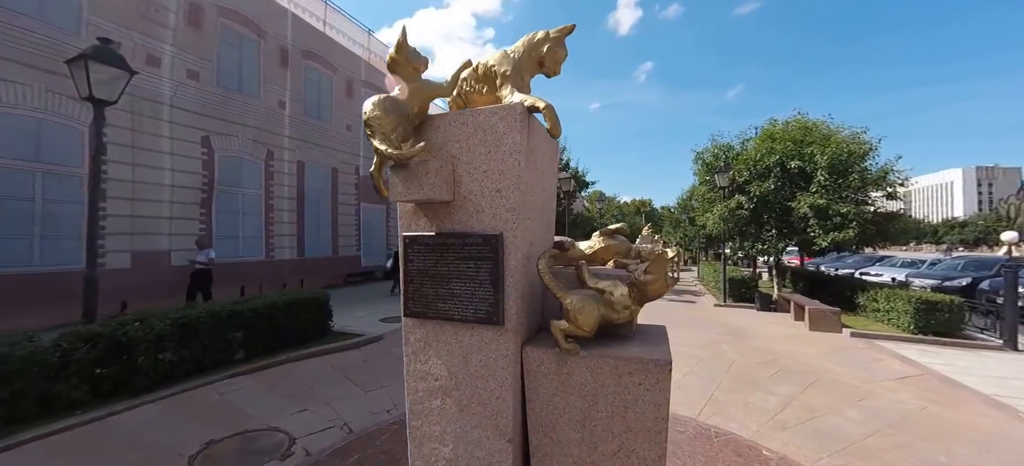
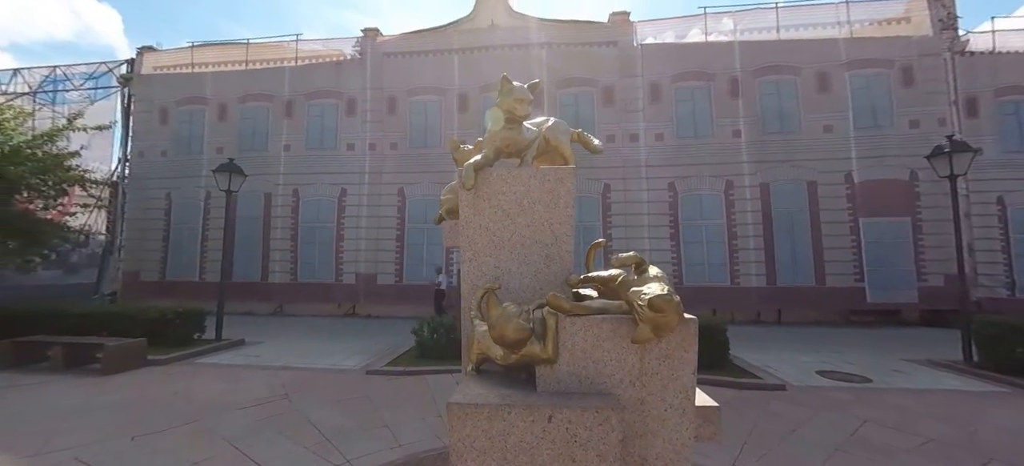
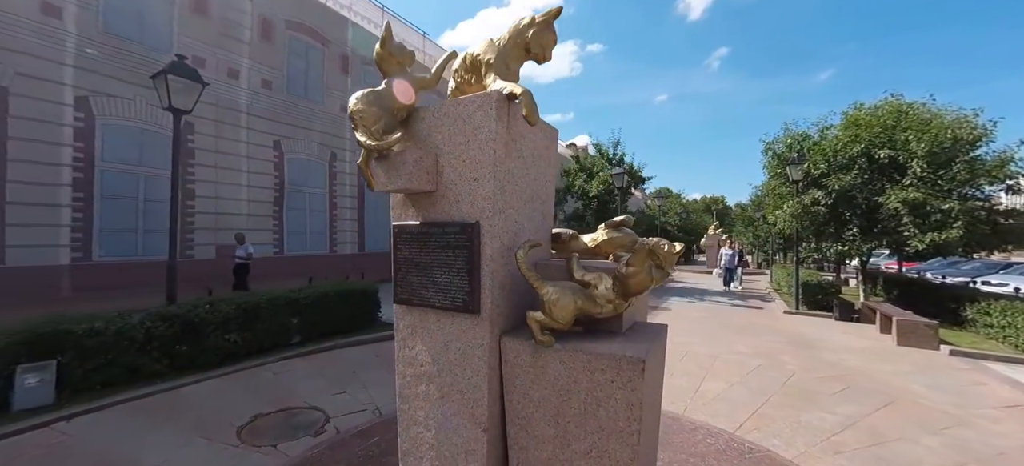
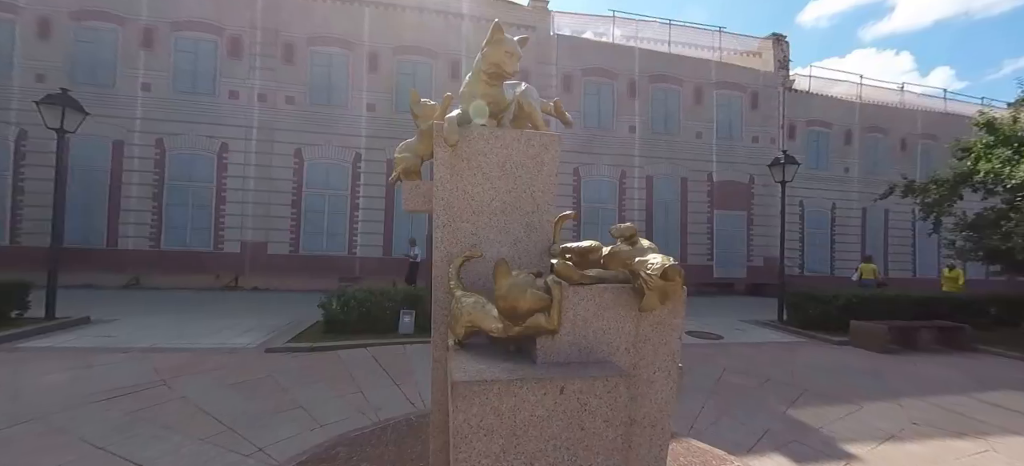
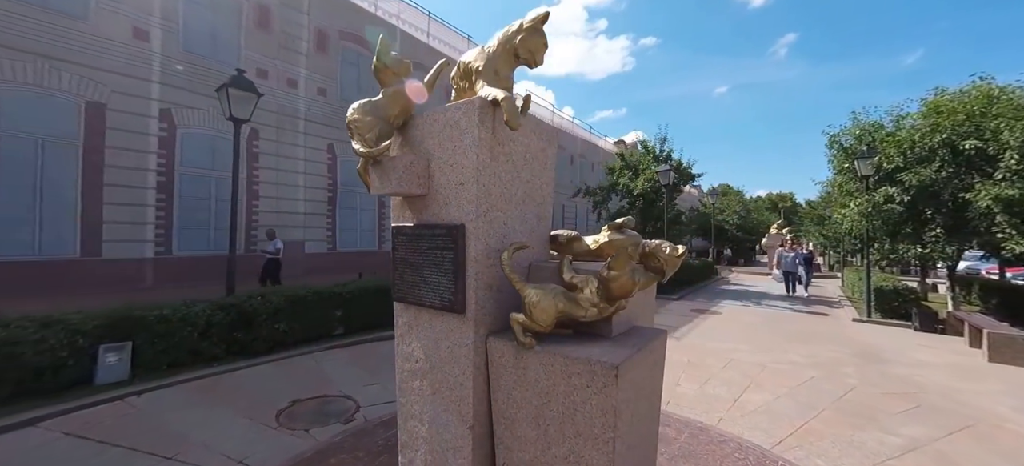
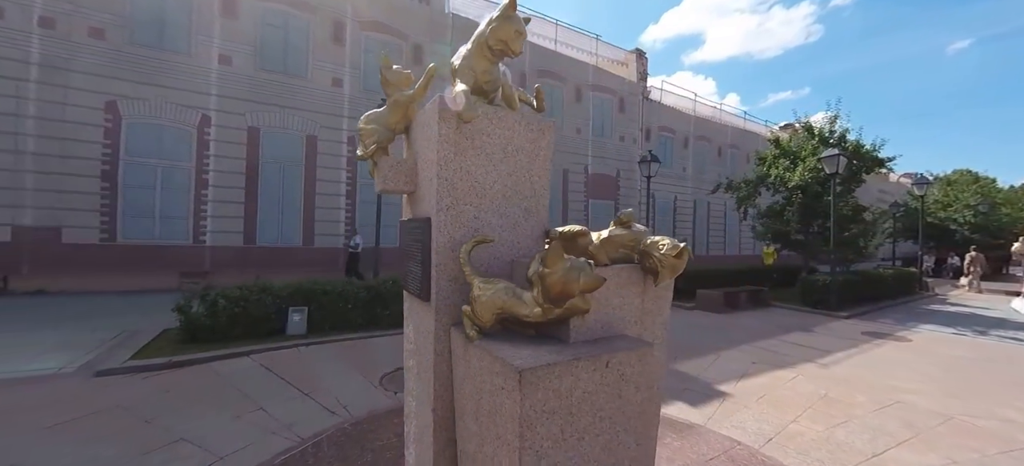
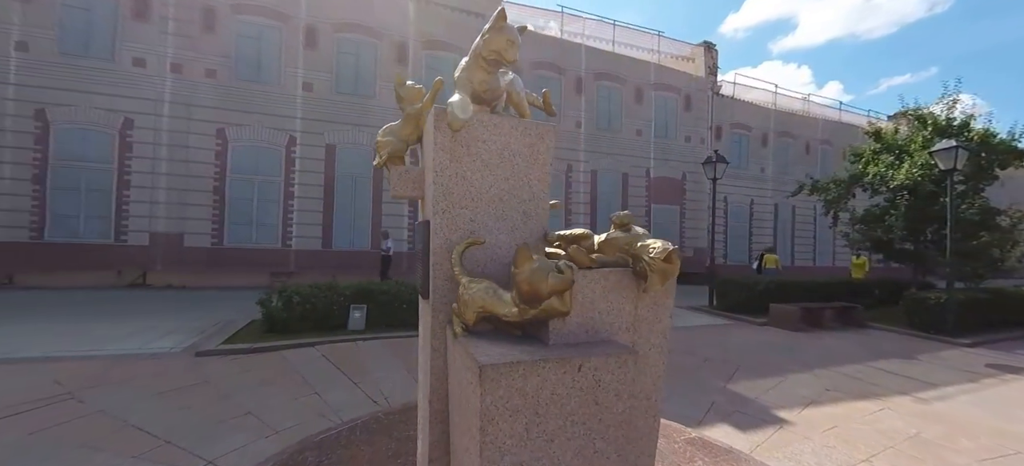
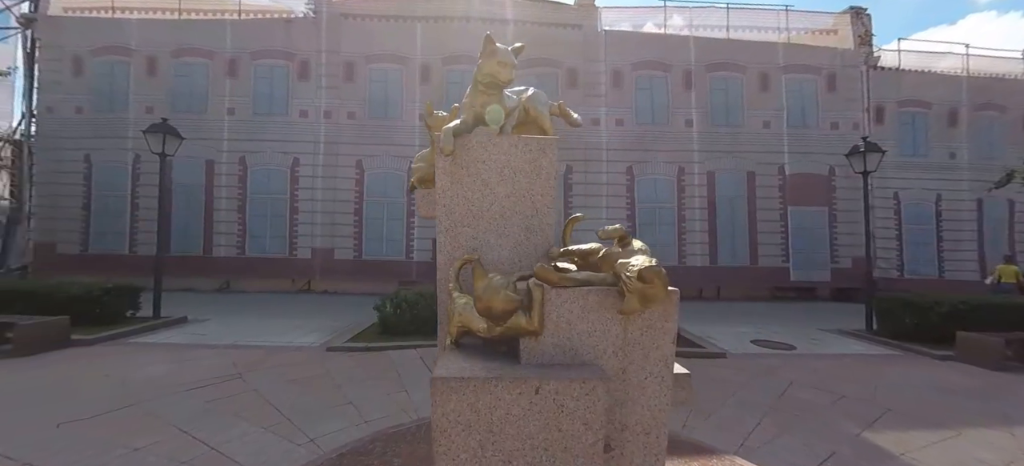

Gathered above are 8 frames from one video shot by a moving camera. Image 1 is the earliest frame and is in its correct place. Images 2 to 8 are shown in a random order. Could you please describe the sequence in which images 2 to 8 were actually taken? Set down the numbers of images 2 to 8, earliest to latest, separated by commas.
3, 5, 6, 7, 4, 8, 2
